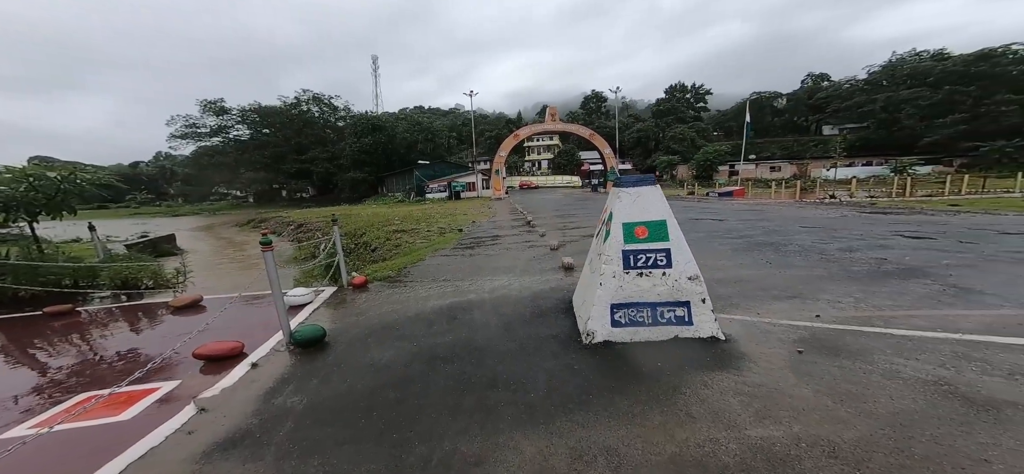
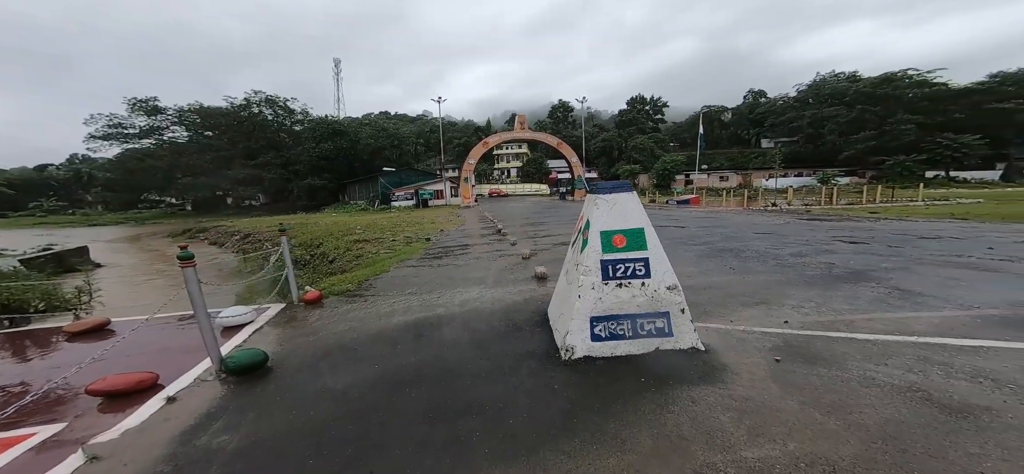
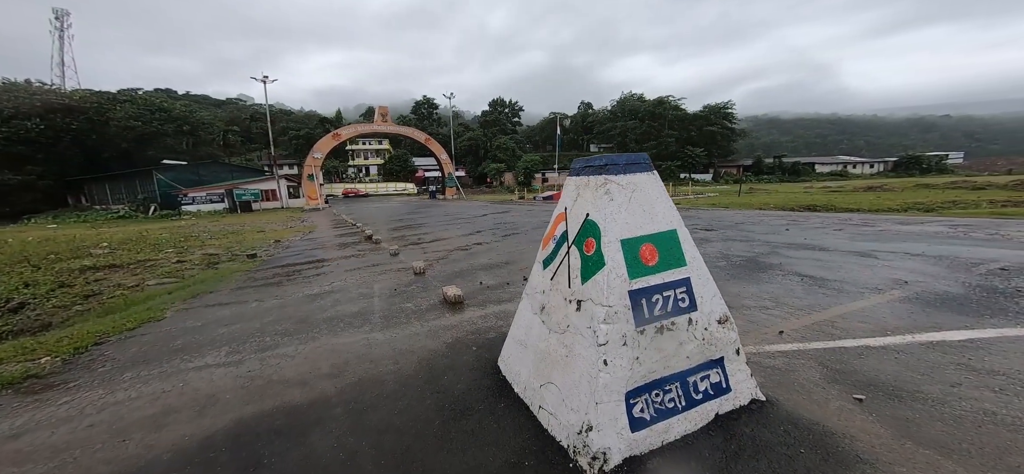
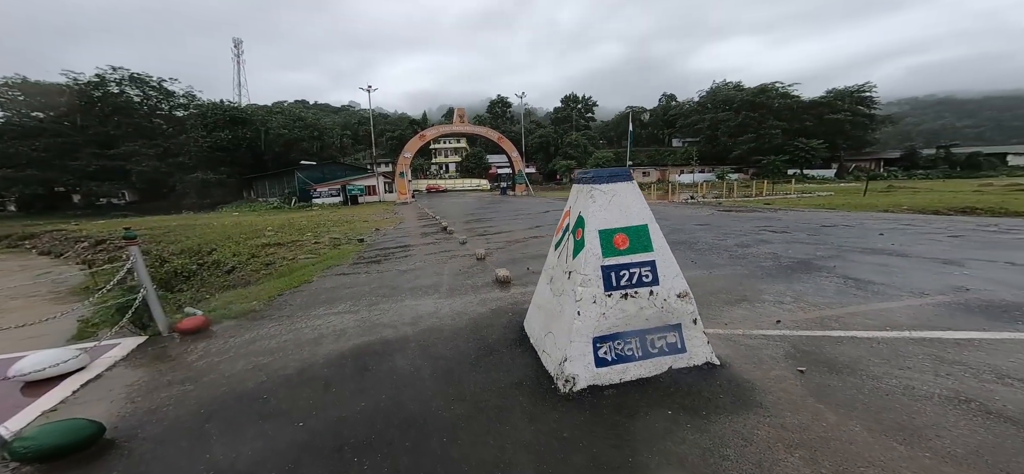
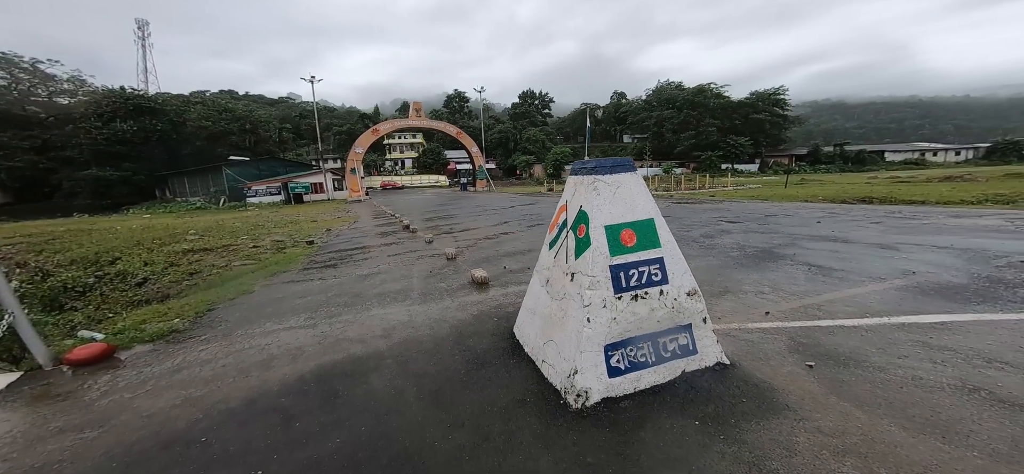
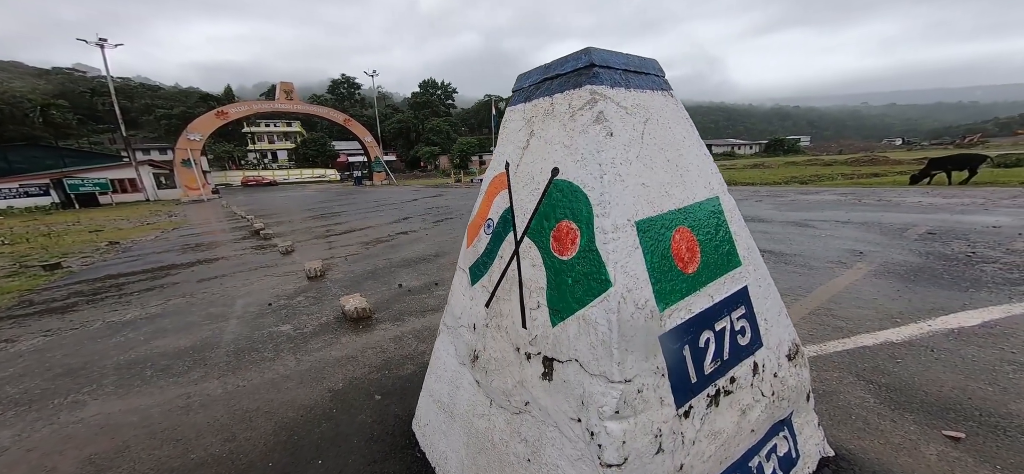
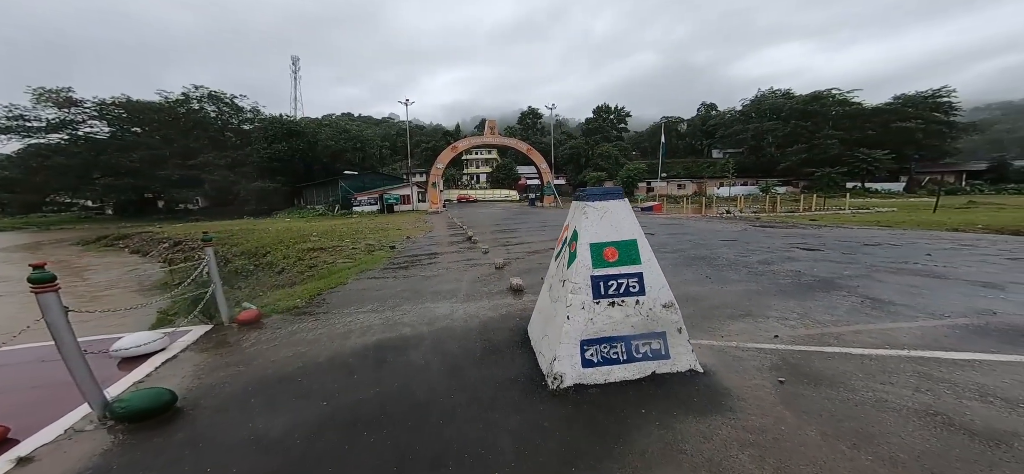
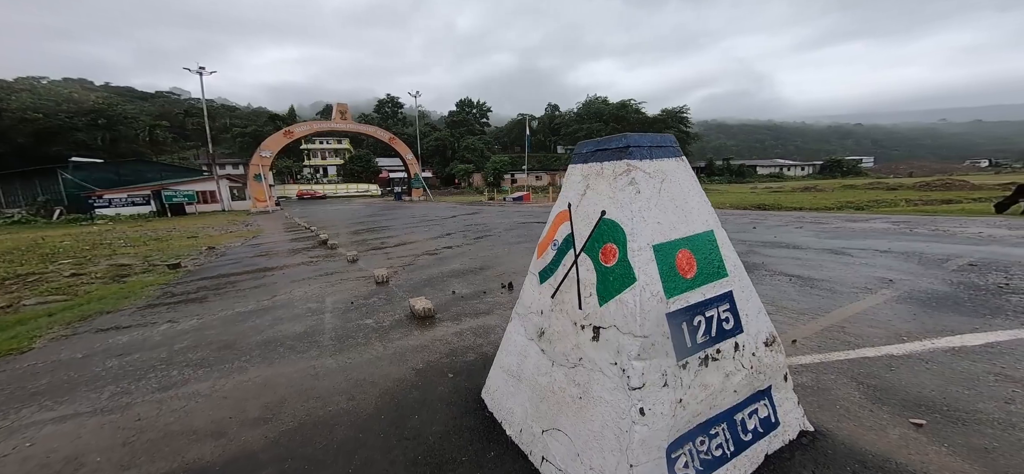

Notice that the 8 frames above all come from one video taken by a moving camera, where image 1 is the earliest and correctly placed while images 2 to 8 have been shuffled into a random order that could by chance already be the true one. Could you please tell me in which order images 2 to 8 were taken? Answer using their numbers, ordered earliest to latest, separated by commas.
2, 7, 4, 5, 3, 8, 6
